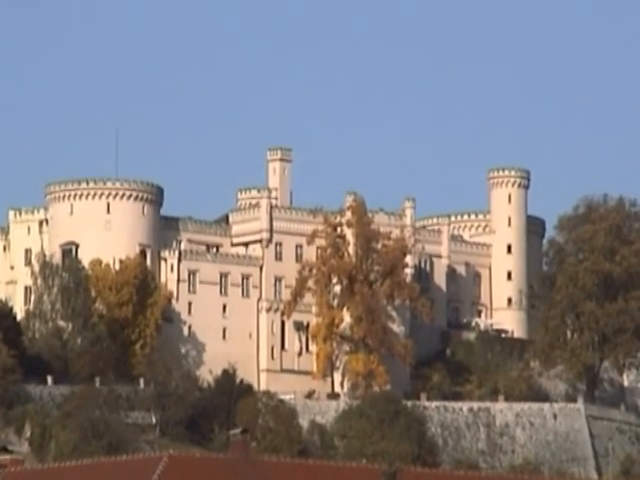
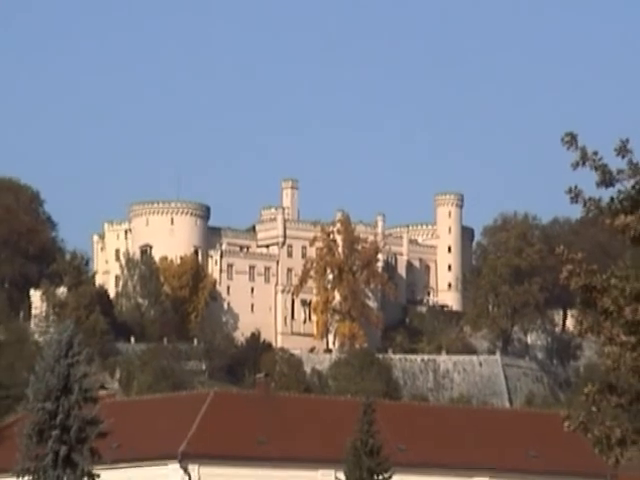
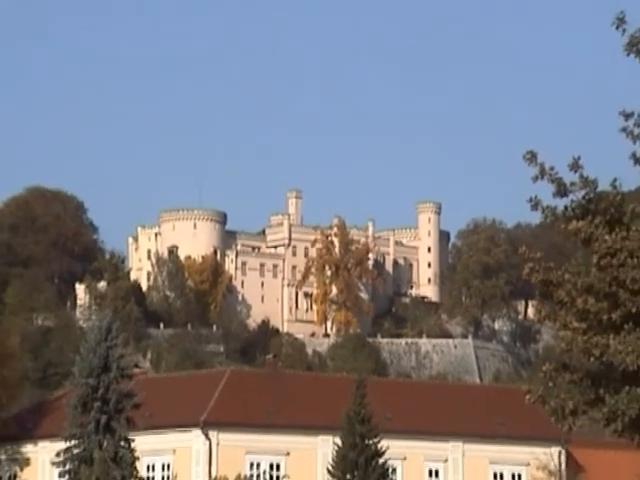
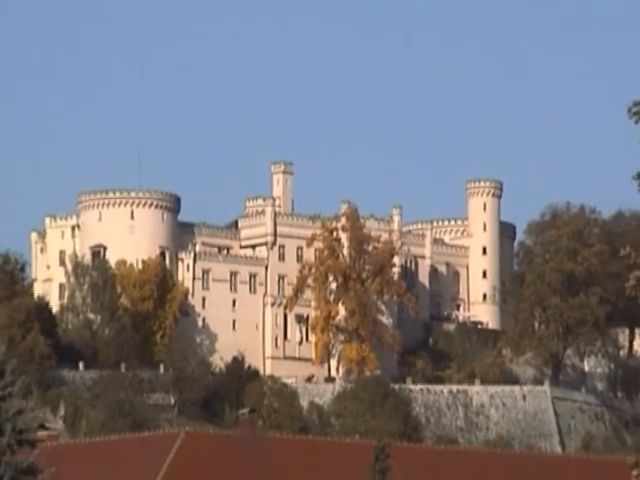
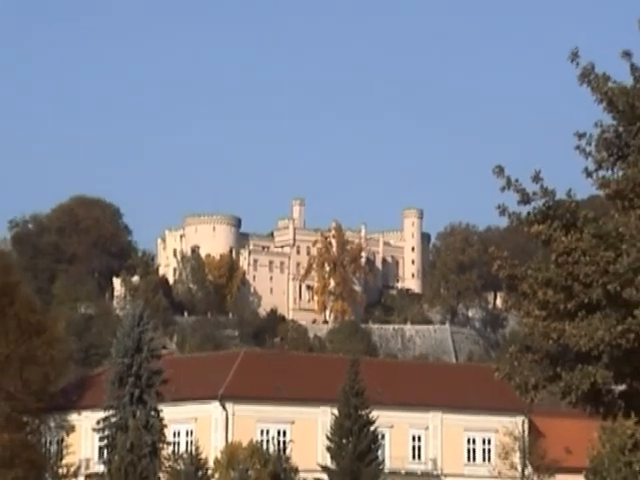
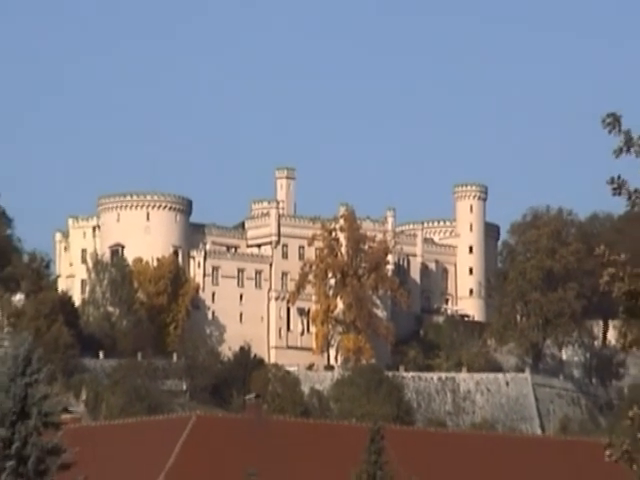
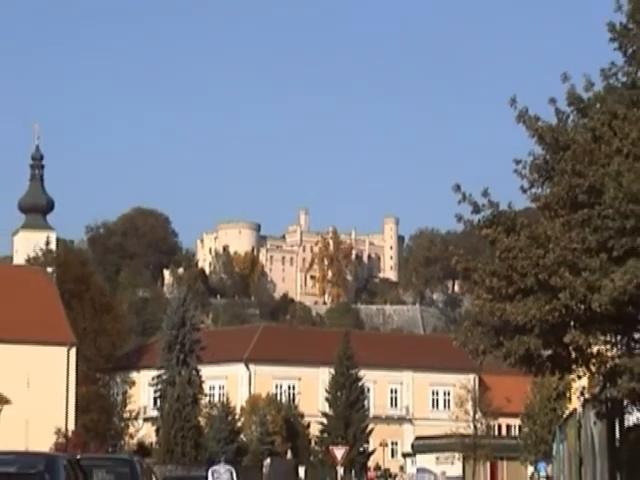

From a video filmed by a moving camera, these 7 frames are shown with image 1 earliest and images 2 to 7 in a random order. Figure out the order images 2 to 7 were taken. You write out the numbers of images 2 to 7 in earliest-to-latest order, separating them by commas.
4, 6, 2, 3, 5, 7
